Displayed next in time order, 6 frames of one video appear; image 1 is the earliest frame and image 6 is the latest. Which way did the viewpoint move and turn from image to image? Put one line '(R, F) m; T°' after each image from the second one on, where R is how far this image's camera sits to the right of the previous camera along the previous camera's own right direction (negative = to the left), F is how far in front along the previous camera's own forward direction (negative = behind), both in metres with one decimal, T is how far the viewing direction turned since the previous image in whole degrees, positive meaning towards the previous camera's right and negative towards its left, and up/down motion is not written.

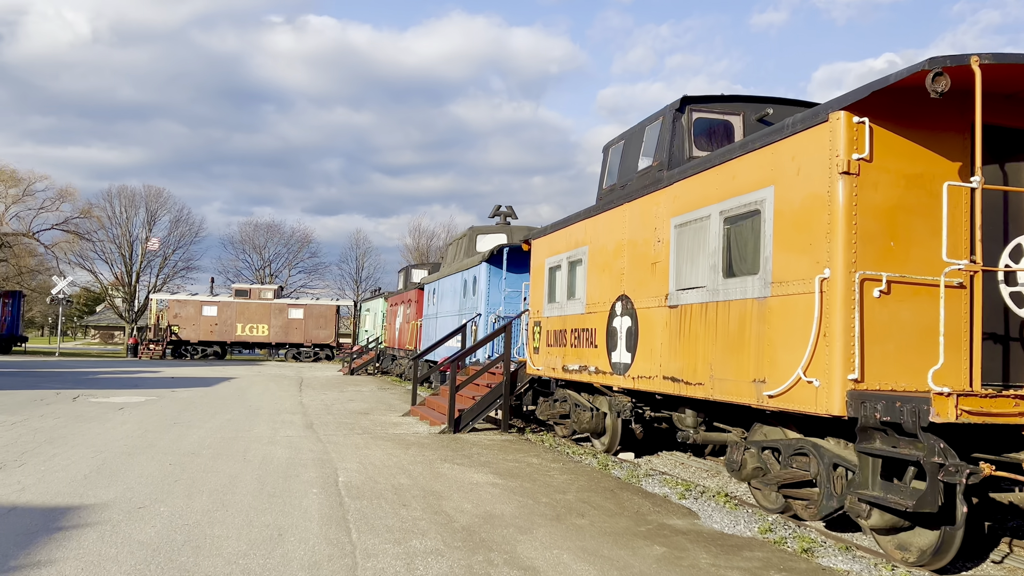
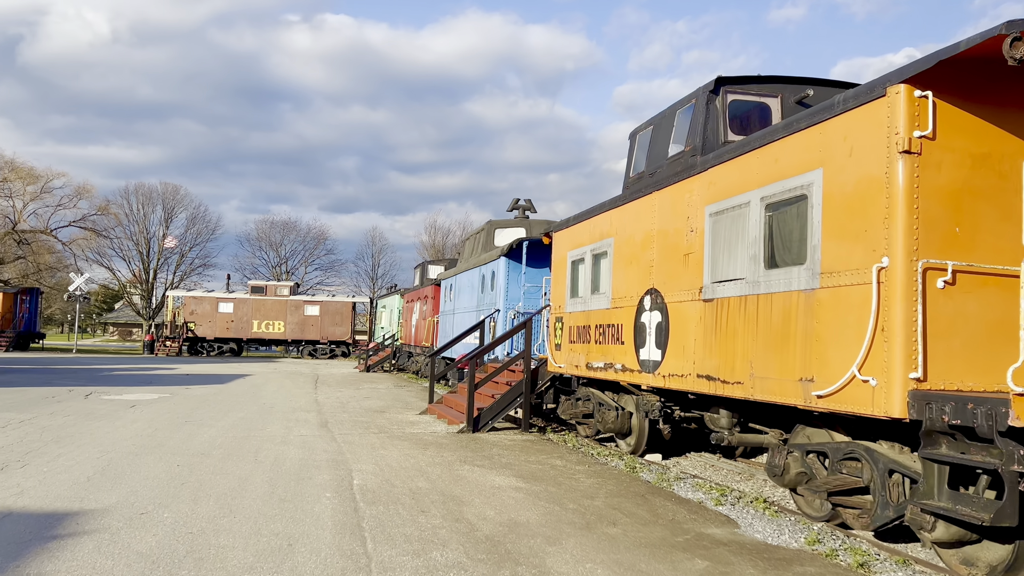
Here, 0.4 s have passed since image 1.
(-0.1, +0.4) m; -1°
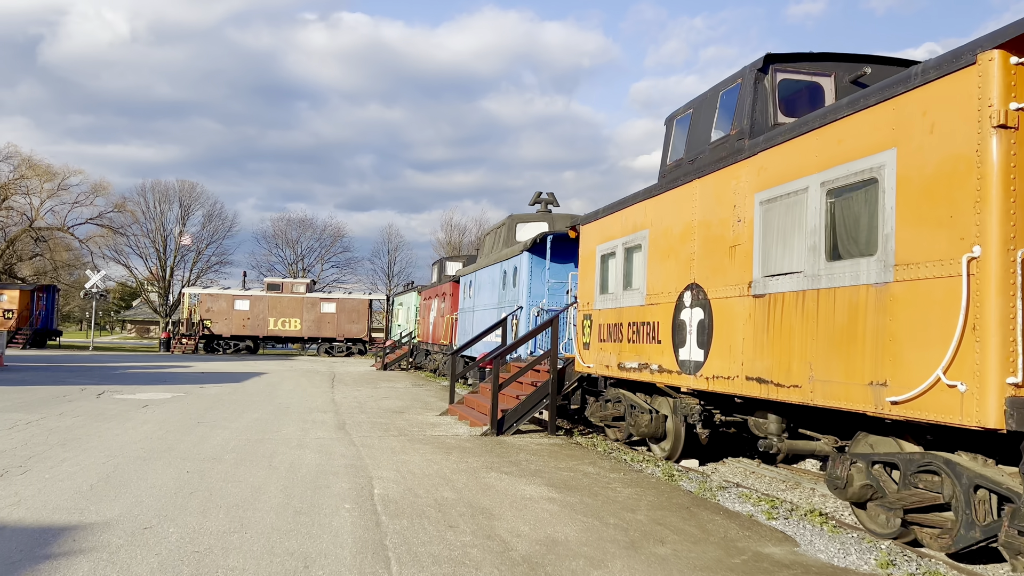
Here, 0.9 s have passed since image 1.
(-0.1, +0.5) m; -1°
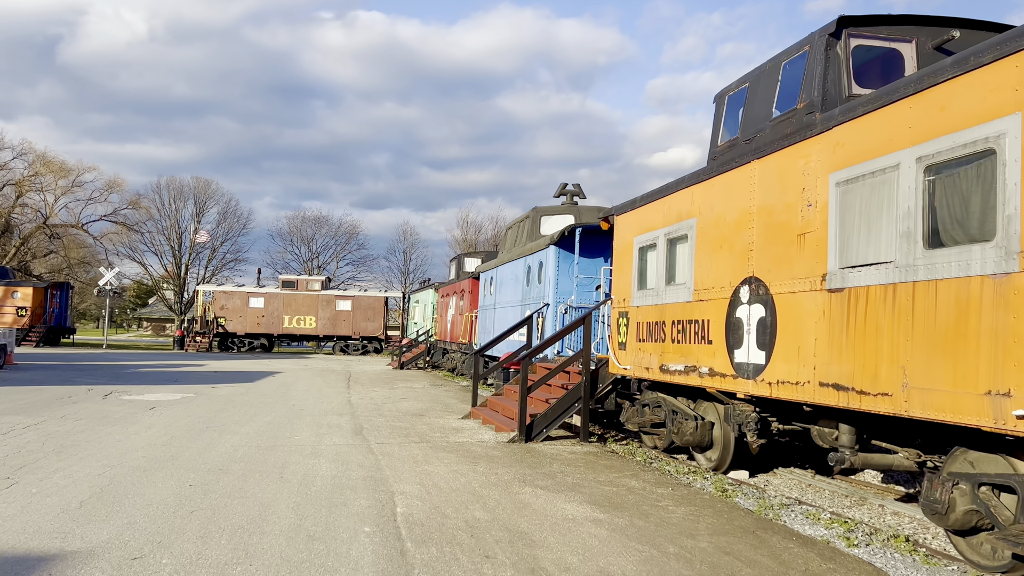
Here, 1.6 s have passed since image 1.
(-0.2, +0.7) m; -1°
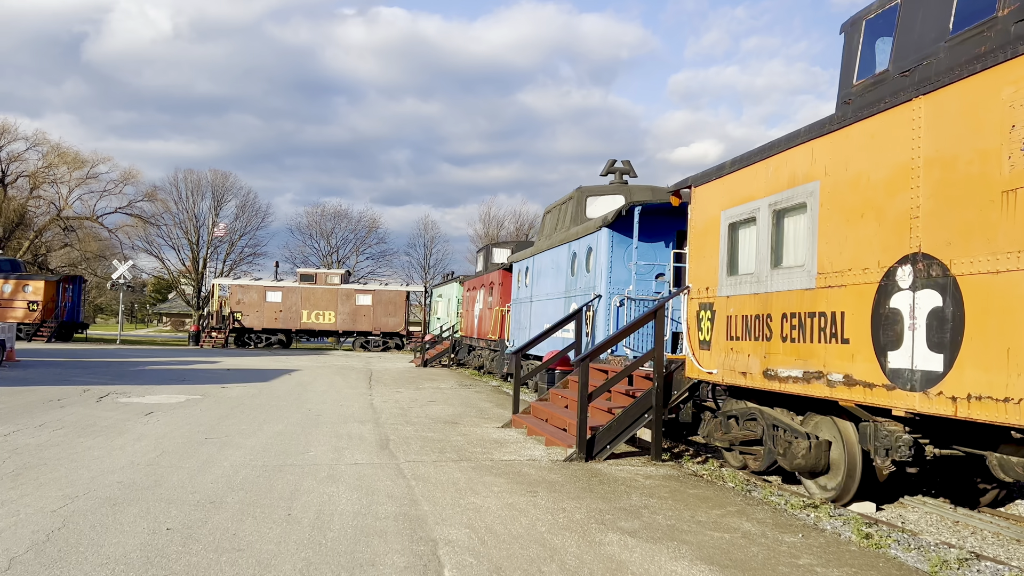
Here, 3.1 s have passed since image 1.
(-0.4, +1.5) m; -1°
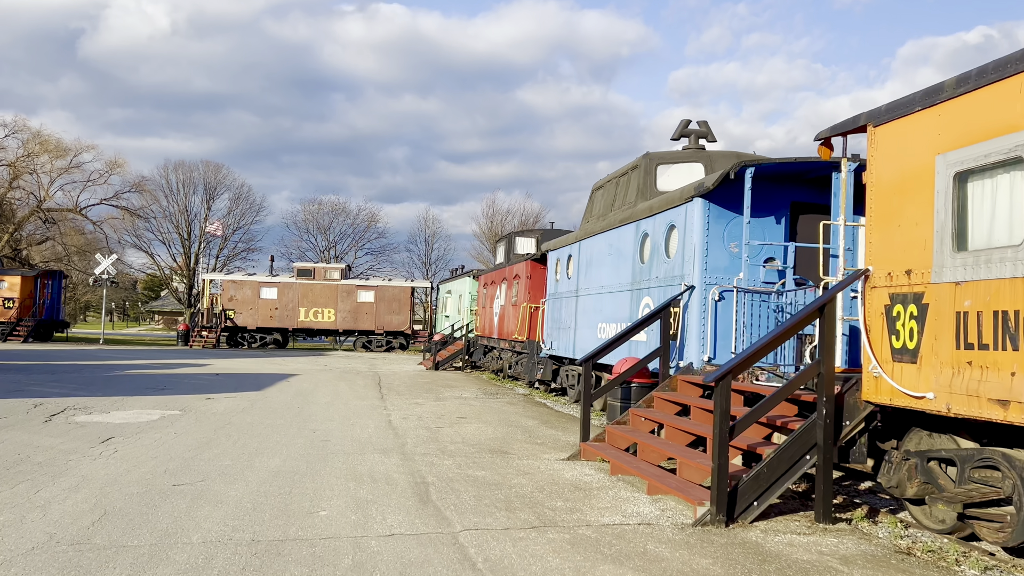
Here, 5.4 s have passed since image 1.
(-0.7, +2.3) m; 0°
